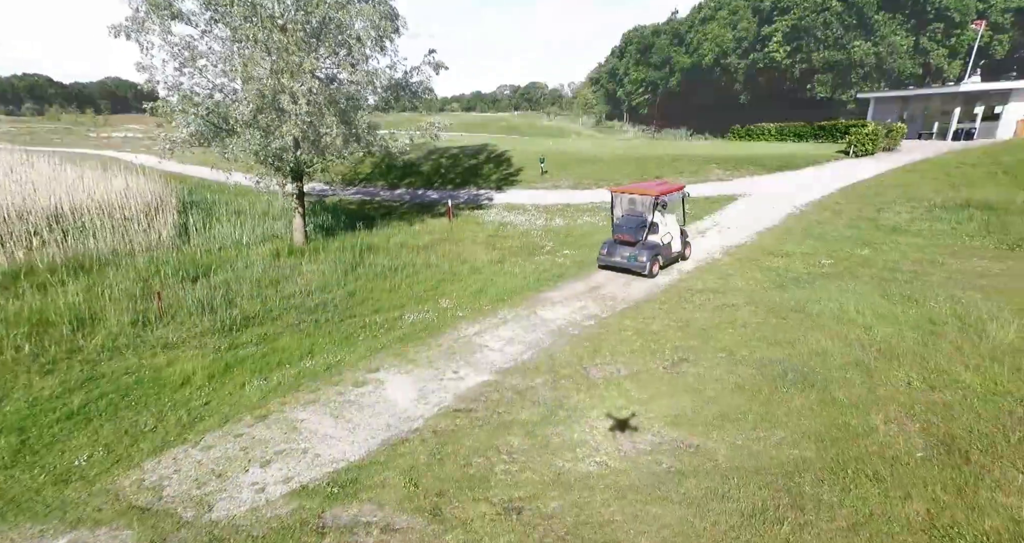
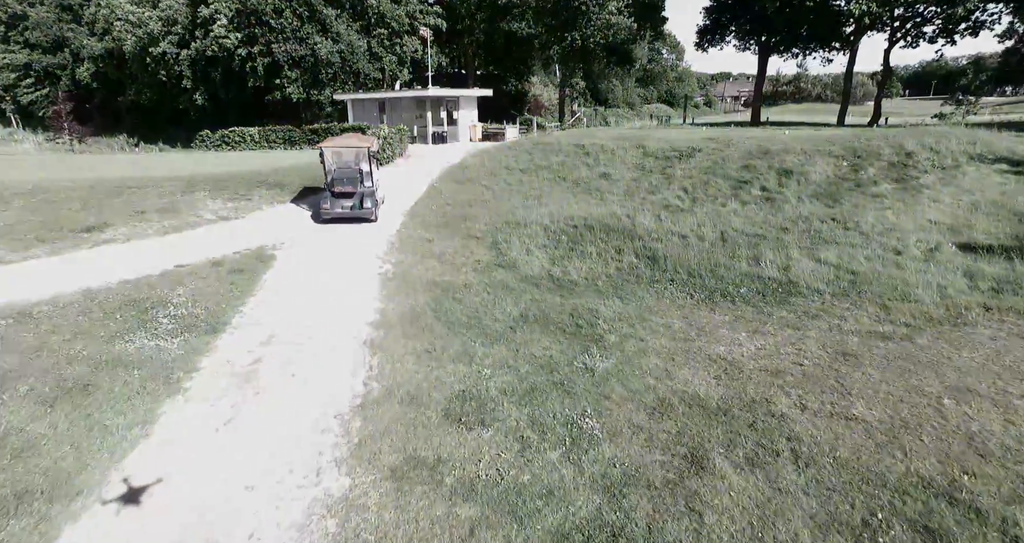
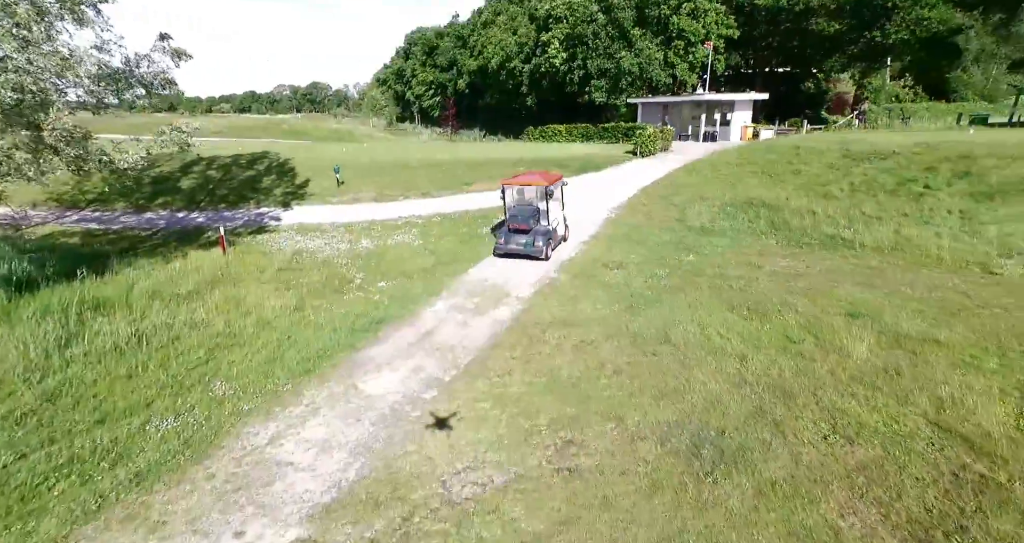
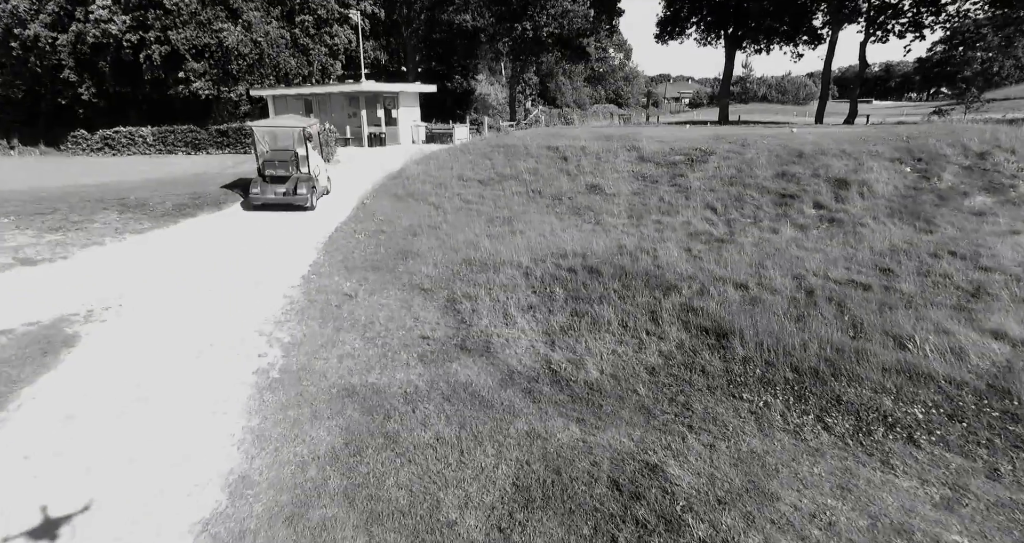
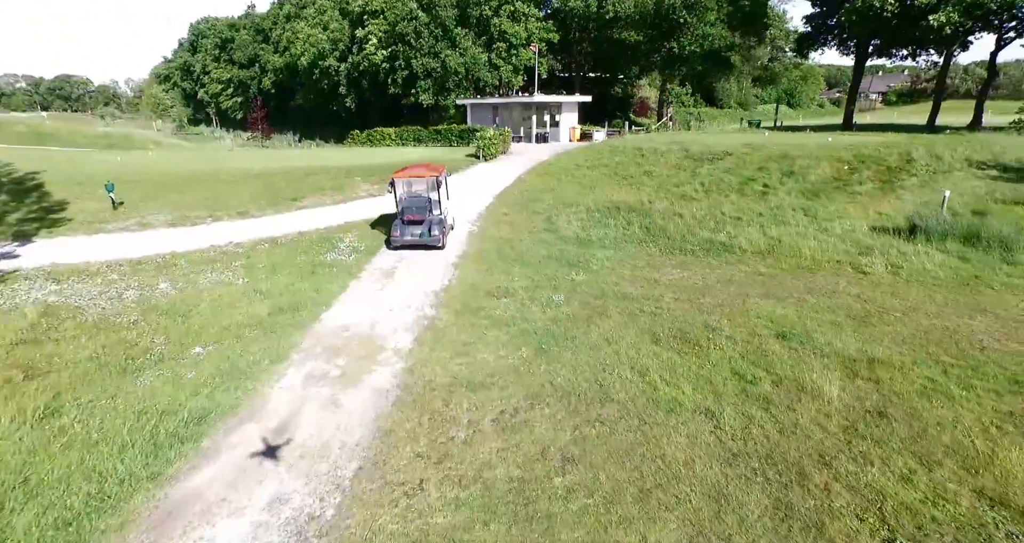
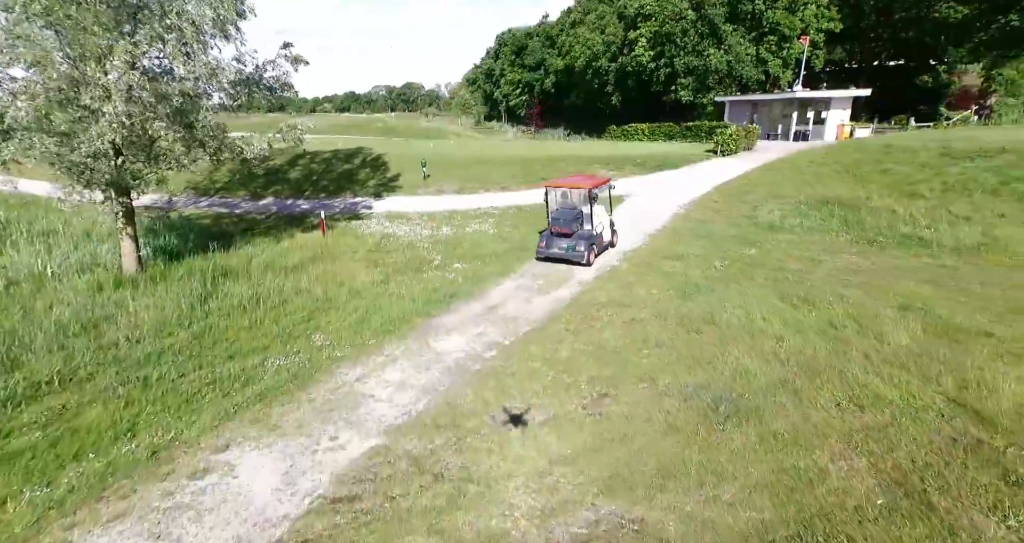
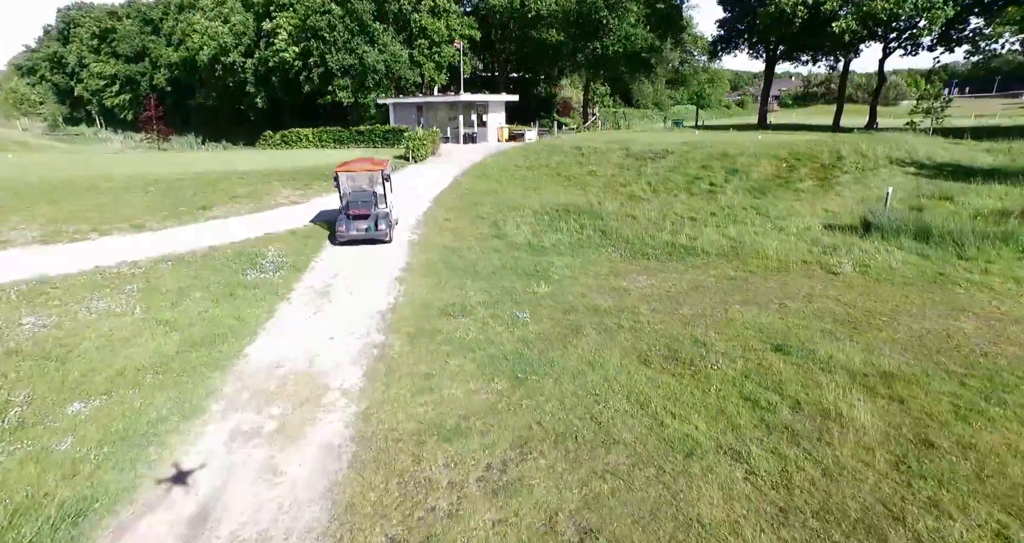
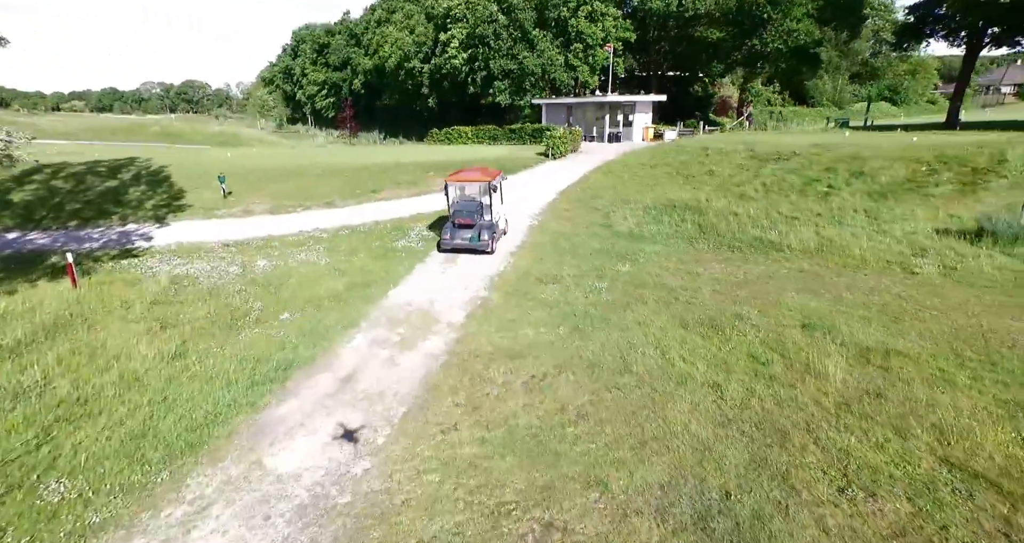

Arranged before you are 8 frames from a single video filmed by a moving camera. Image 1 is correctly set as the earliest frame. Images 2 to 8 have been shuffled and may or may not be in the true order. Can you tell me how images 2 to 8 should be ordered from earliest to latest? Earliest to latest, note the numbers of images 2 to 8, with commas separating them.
6, 3, 8, 5, 7, 2, 4
